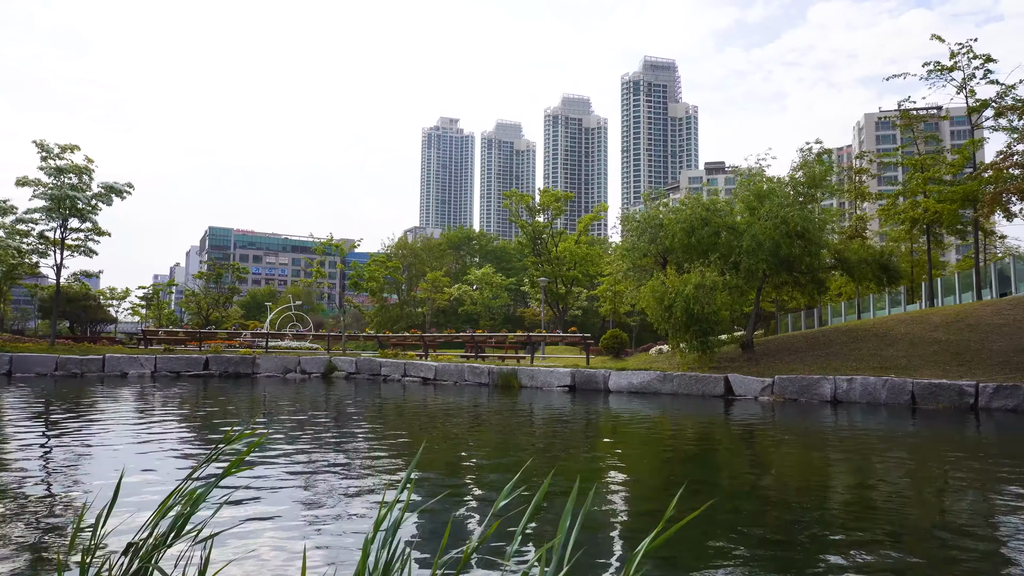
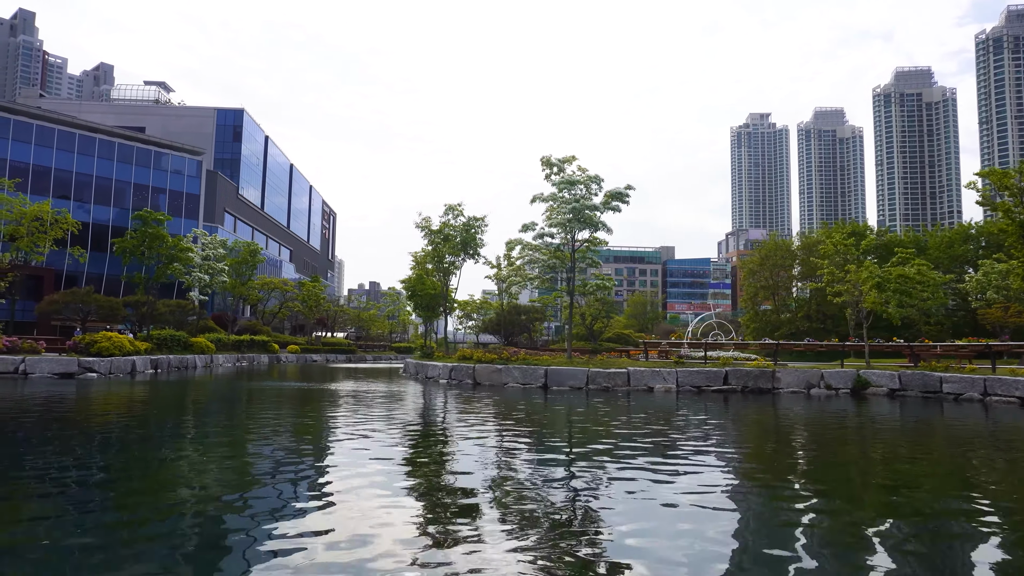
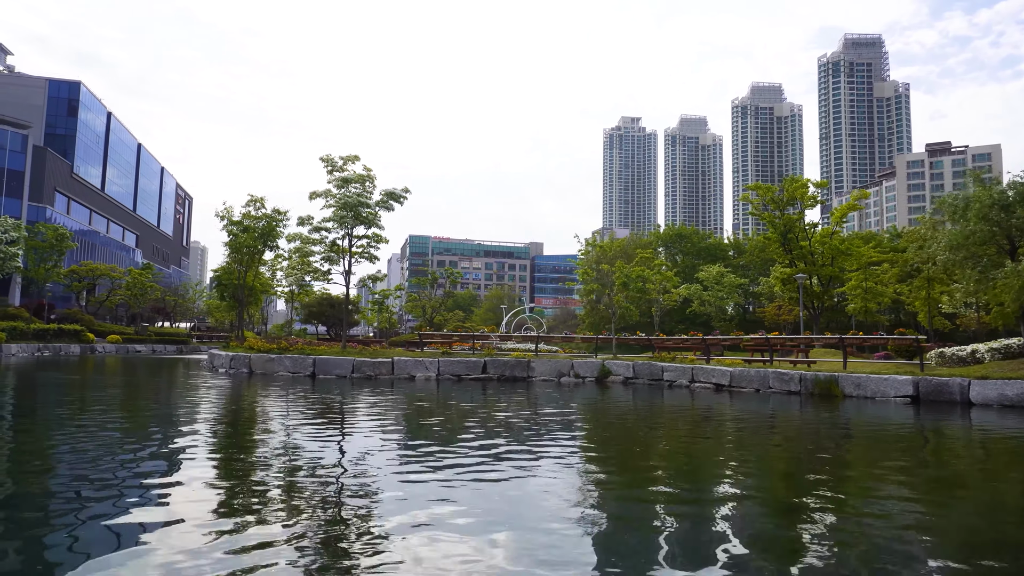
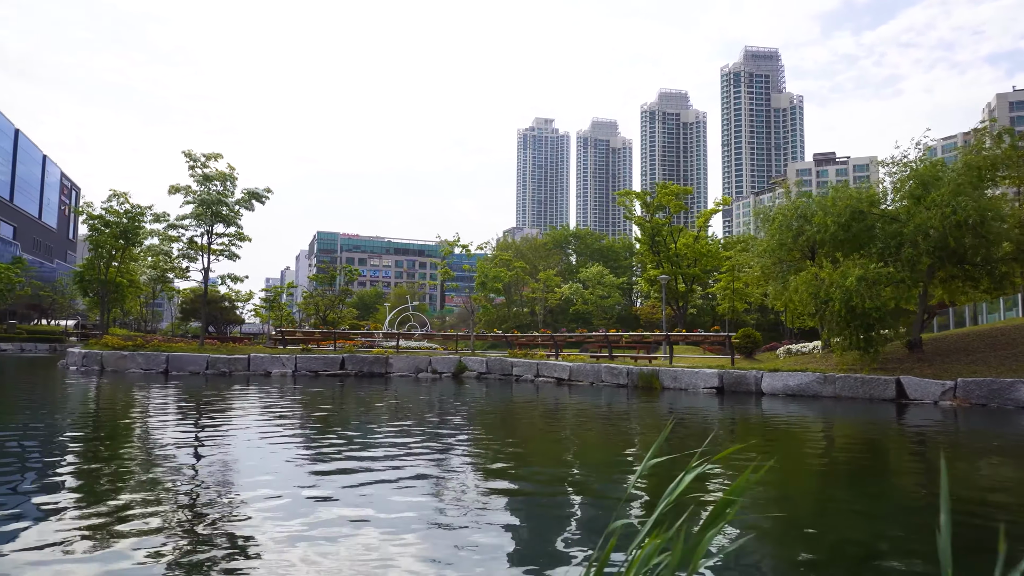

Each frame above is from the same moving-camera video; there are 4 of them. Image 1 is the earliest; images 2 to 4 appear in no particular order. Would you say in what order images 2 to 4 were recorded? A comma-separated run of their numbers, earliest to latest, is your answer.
4, 3, 2
